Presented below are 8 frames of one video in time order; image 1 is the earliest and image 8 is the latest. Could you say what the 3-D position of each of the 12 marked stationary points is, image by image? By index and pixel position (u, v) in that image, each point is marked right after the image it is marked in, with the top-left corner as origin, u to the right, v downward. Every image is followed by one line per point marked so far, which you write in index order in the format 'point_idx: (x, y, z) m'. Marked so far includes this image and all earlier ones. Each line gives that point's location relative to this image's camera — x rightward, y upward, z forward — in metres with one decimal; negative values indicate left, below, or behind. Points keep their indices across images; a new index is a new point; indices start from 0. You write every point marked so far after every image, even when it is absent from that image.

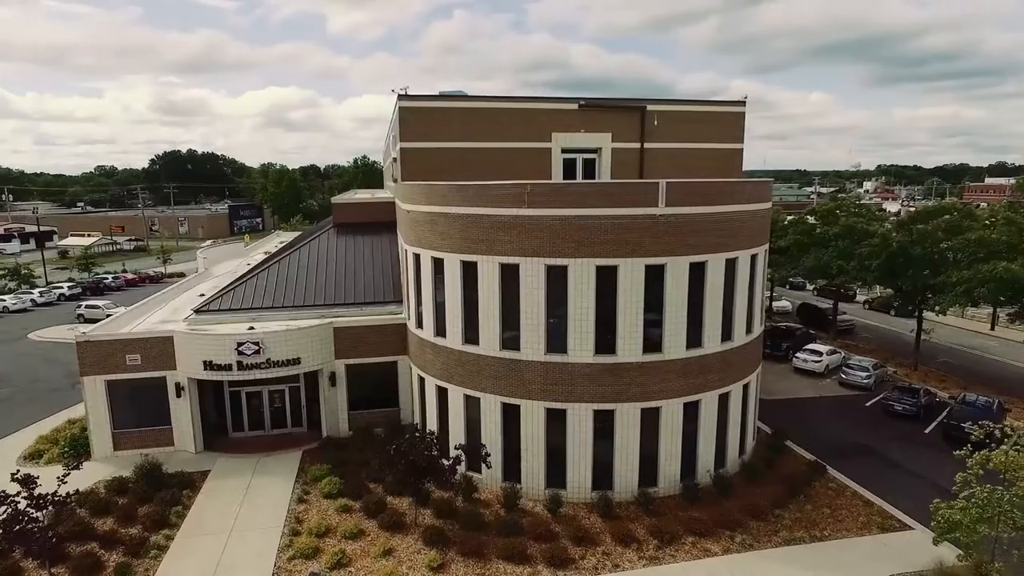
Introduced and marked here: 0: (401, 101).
0: (-3.7, +6.2, +19.5) m
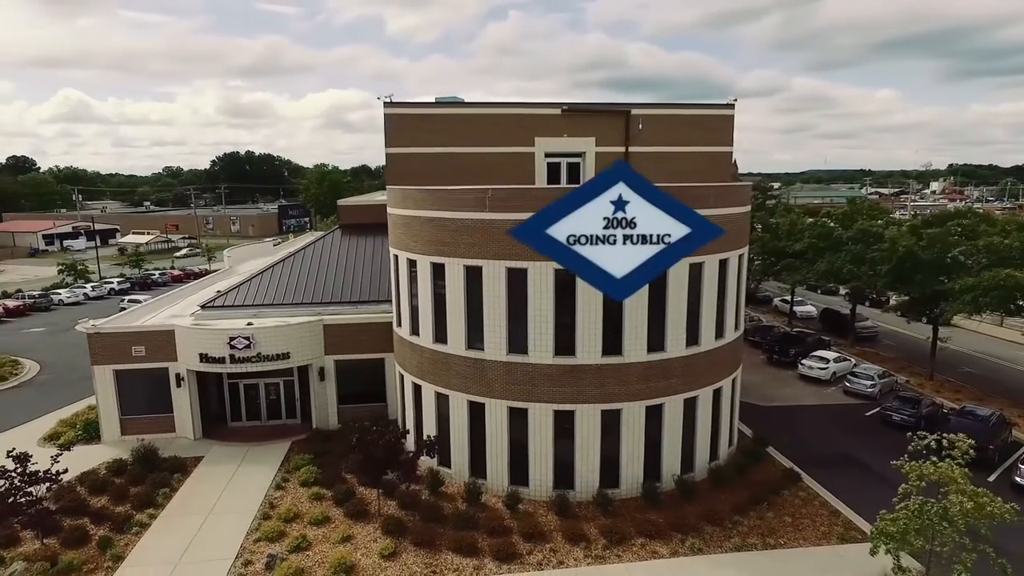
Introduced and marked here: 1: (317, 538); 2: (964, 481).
0: (-4.3, +6.2, +20.3) m
1: (-5.0, -6.4, +15.0) m
2: (+8.2, -3.5, +10.7) m
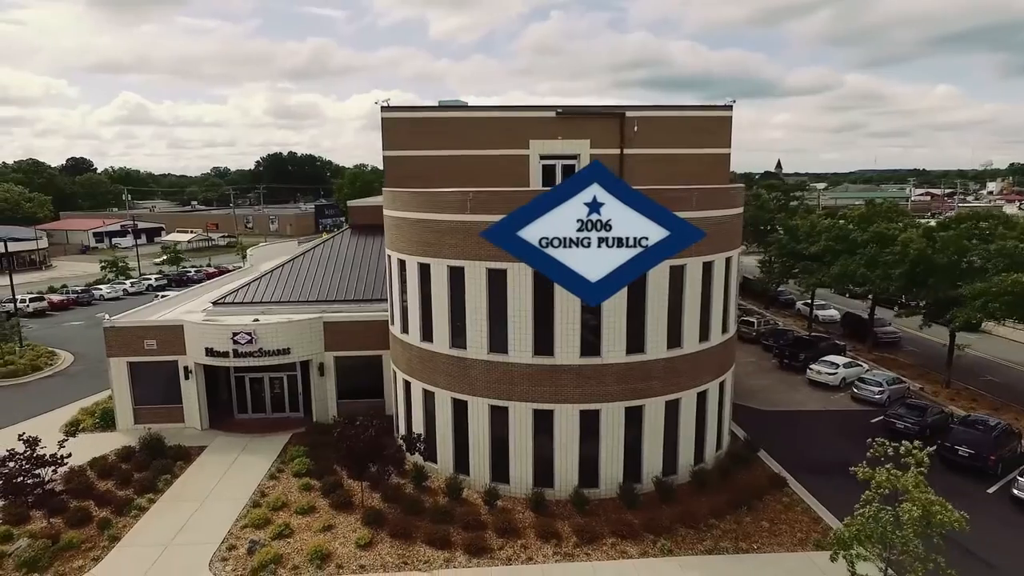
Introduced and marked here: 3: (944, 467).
0: (-4.5, +6.3, +20.9) m
1: (-5.6, -6.3, +15.6) m
2: (+7.3, -3.6, +10.5) m
3: (+14.2, -5.9, +19.4) m
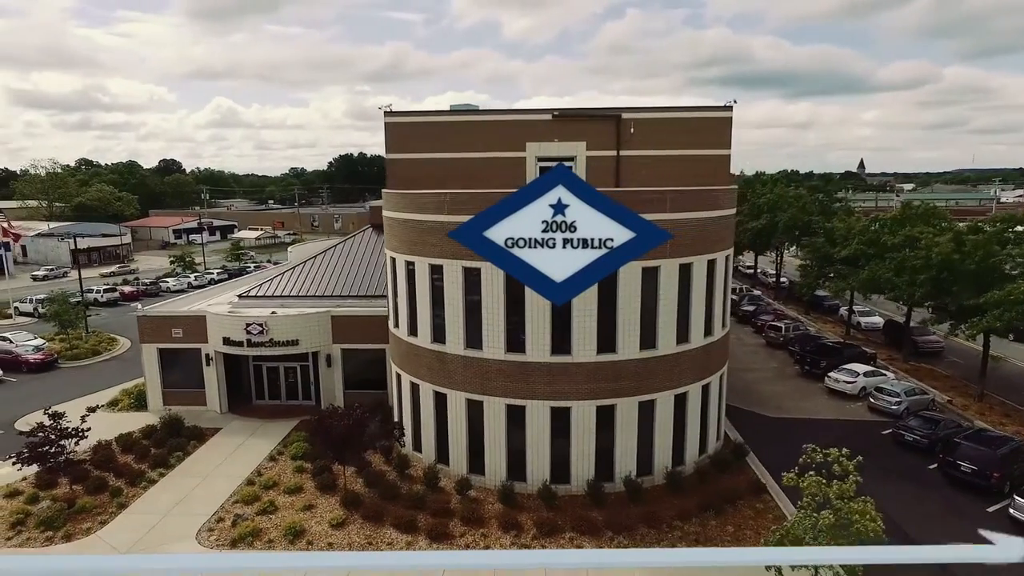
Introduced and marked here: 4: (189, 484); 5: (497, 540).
0: (-4.6, +6.4, +21.9) m
1: (-6.5, -6.2, +16.8) m
2: (+5.9, -3.7, +10.4) m
3: (+13.6, -6.1, +18.4) m
4: (-9.9, -6.0, +18.0) m
5: (-0.4, -6.5, +15.0) m
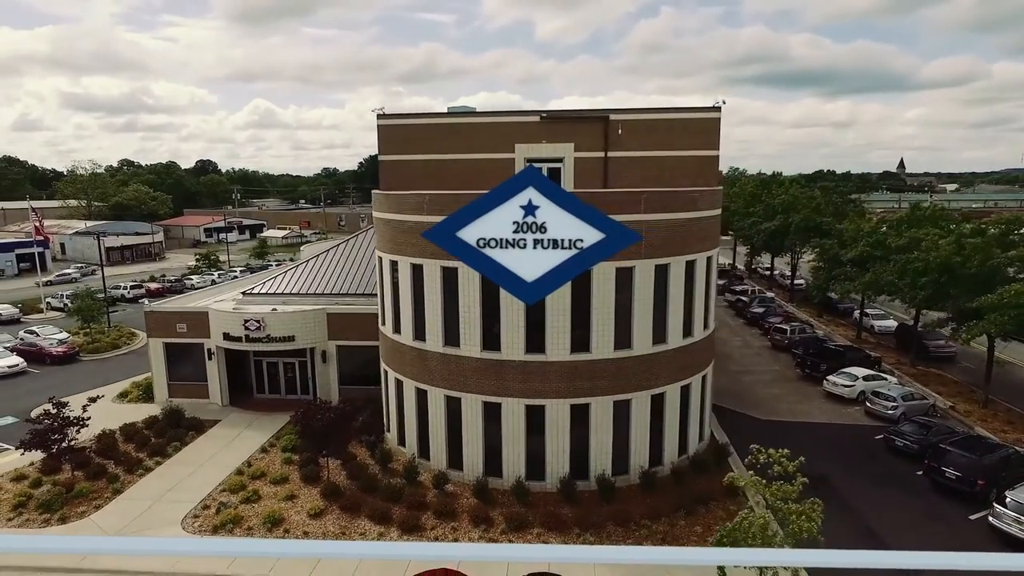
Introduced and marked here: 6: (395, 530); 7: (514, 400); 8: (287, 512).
0: (-5.0, +6.4, +22.4) m
1: (-7.2, -6.1, +17.4) m
2: (+4.9, -3.7, +10.4) m
3: (+12.9, -6.2, +18.1) m
4: (-10.6, -5.9, +18.8) m
5: (-1.2, -6.4, +15.4) m
6: (-3.1, -6.4, +15.6) m
7: (+0.1, -3.3, +17.1) m
8: (-6.3, -6.3, +16.4) m
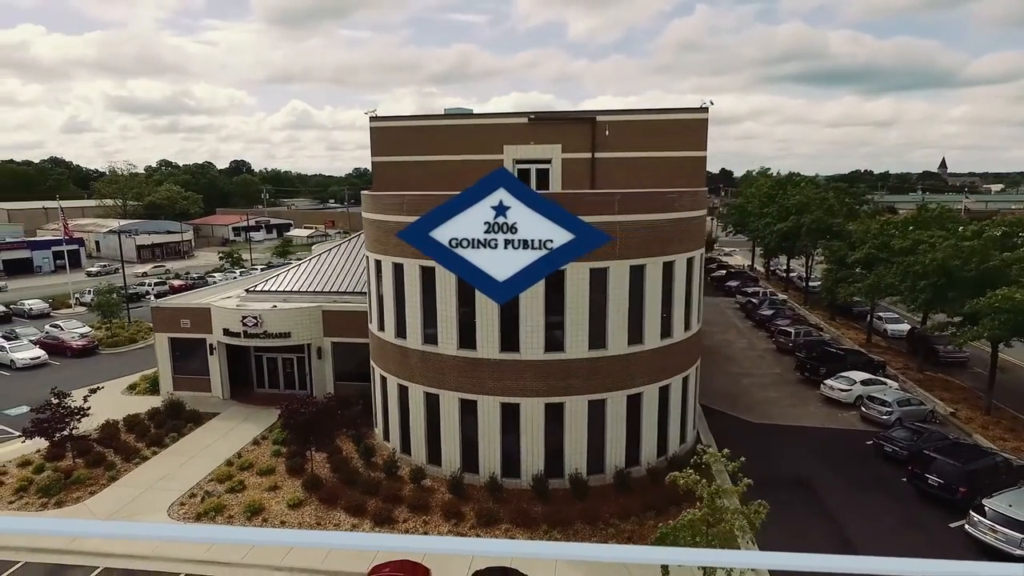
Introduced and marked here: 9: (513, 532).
0: (-5.4, +6.5, +22.9) m
1: (-8.0, -6.0, +18.0) m
2: (+3.8, -3.8, +10.5) m
3: (+12.2, -6.3, +17.8) m
4: (-11.2, -5.8, +19.6) m
5: (-2.0, -6.4, +15.7) m
6: (-3.9, -6.4, +16.0) m
7: (-0.7, -3.3, +17.4) m
8: (-7.1, -6.2, +17.0) m
9: (0.0, -6.4, +15.5) m
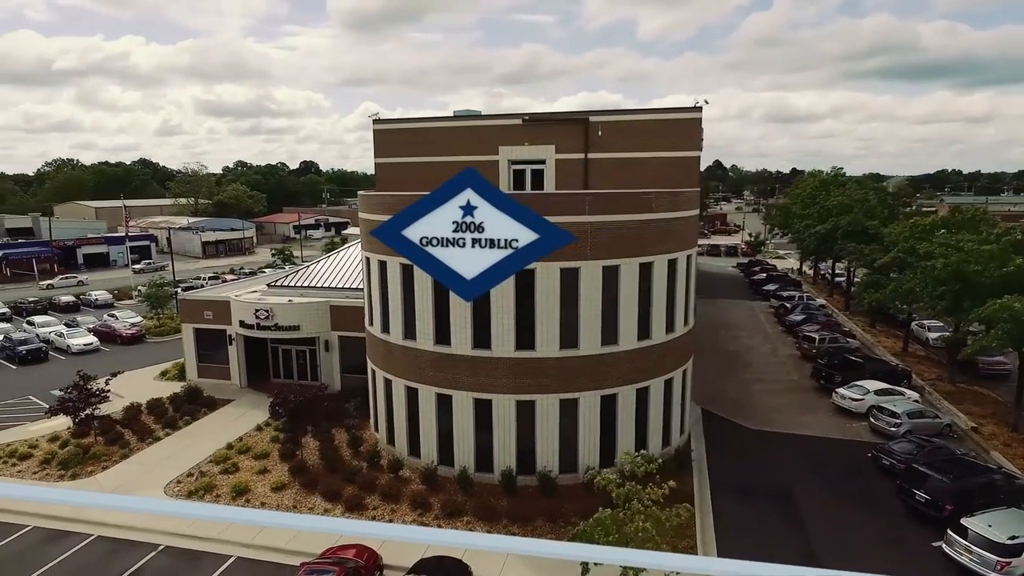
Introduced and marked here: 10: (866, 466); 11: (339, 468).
0: (-5.5, +6.6, +23.8) m
1: (-8.7, -5.8, +19.2) m
2: (+2.3, -3.8, +10.5) m
3: (+11.3, -6.4, +17.0) m
4: (-11.8, -5.6, +21.1) m
5: (-3.0, -6.3, +16.3) m
6: (-4.9, -6.3, +16.7) m
7: (-1.5, -3.2, +17.8) m
8: (-7.9, -6.0, +18.1) m
9: (-1.0, -6.4, +15.9) m
10: (+11.9, -6.0, +19.7) m
11: (-5.5, -5.8, +18.8) m
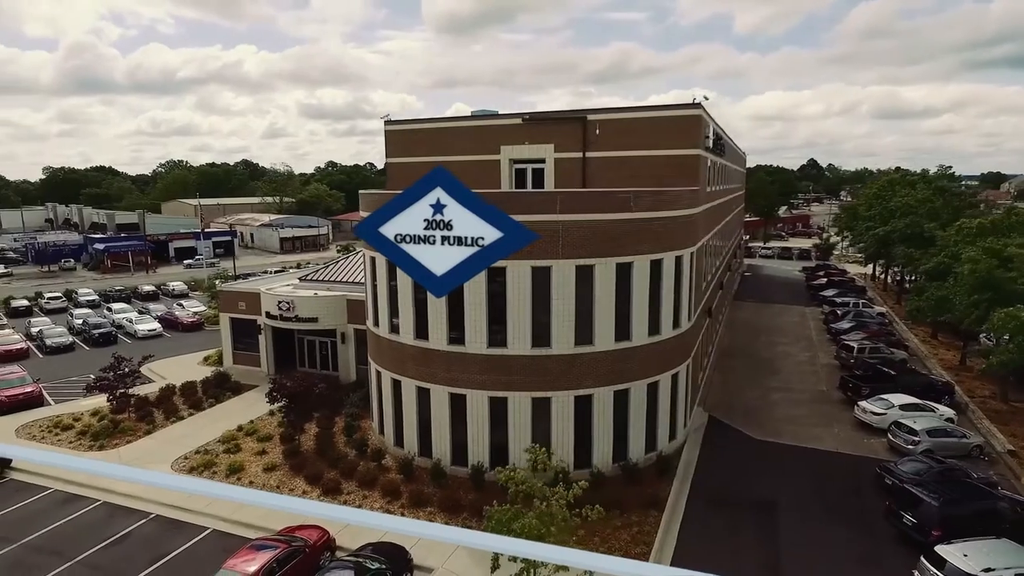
0: (-5.2, +6.8, +24.7) m
1: (-9.3, -5.6, +20.5) m
2: (+0.6, -3.7, +10.5) m
3: (+10.3, -6.6, +15.8) m
4: (-12.1, -5.3, +22.8) m
5: (-4.0, -6.2, +17.0) m
6: (-5.8, -6.1, +17.6) m
7: (-2.2, -3.1, +18.3) m
8: (-8.7, -5.8, +19.4) m
9: (-2.1, -6.3, +16.3) m
10: (+11.3, -6.2, +18.4) m
11: (-6.2, -5.6, +19.7) m
